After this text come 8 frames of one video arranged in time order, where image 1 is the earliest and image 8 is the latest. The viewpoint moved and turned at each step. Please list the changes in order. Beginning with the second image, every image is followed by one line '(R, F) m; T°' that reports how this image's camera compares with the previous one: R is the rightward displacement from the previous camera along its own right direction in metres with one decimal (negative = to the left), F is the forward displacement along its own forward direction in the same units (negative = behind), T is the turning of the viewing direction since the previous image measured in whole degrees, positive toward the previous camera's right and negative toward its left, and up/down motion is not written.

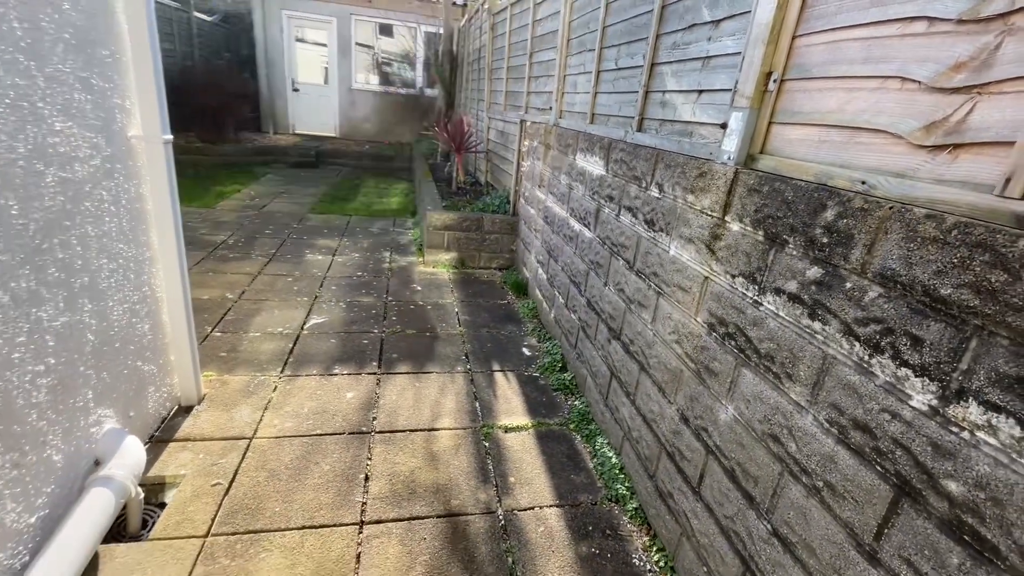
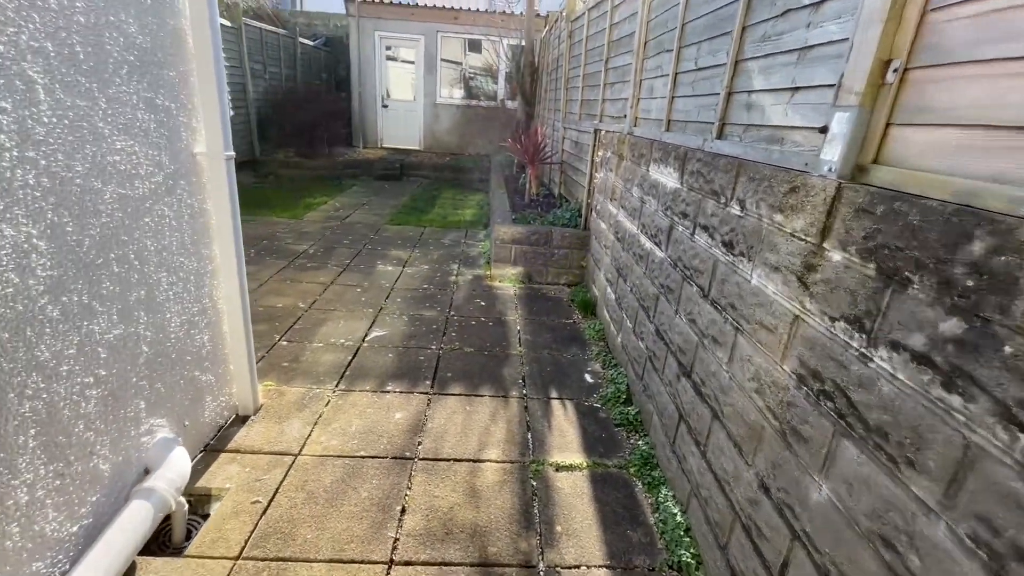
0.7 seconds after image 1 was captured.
(+0.1, +0.2) m; -10°
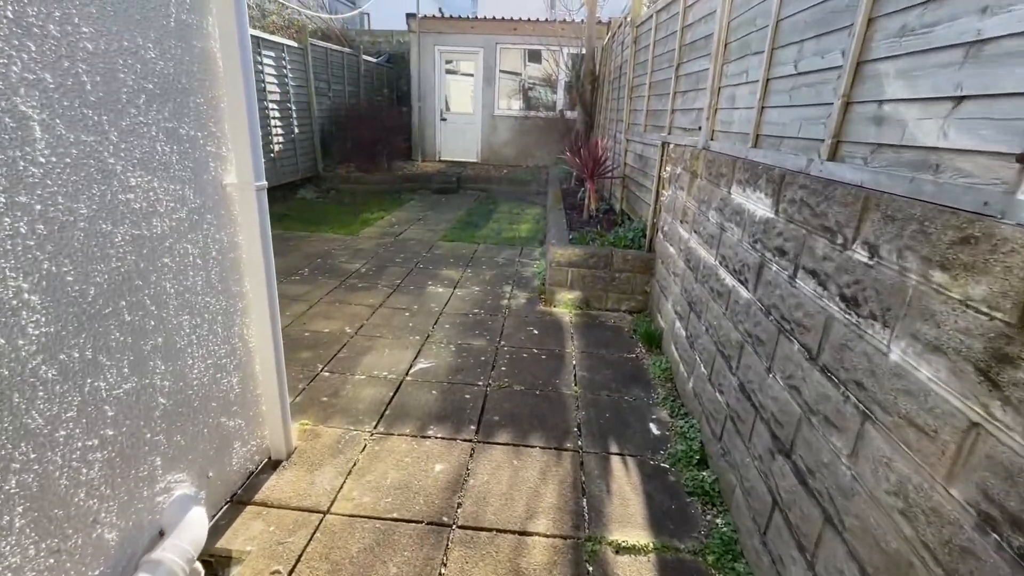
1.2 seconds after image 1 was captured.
(0.0, +0.3) m; -7°
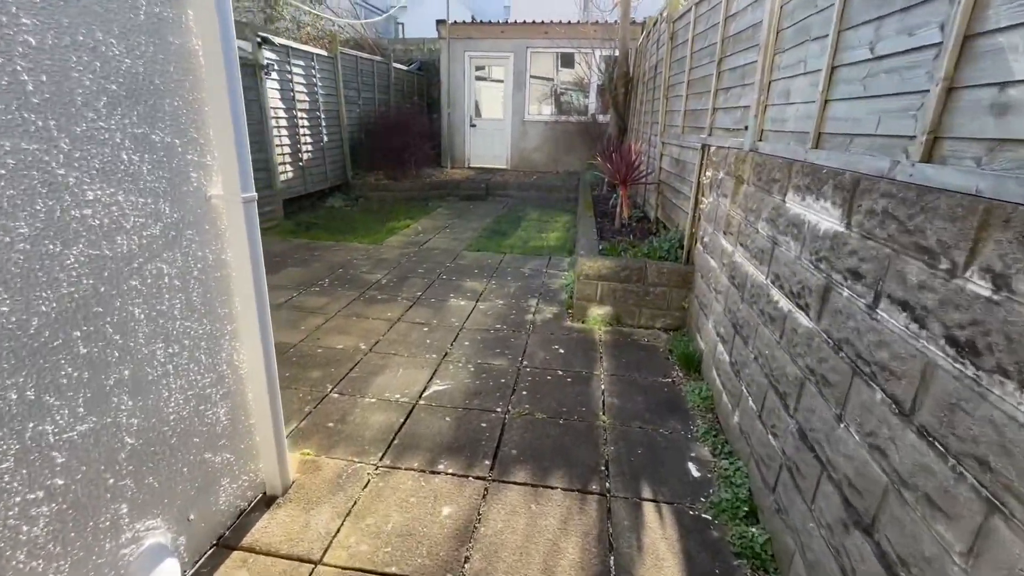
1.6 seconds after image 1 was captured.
(0.0, +0.2) m; -4°
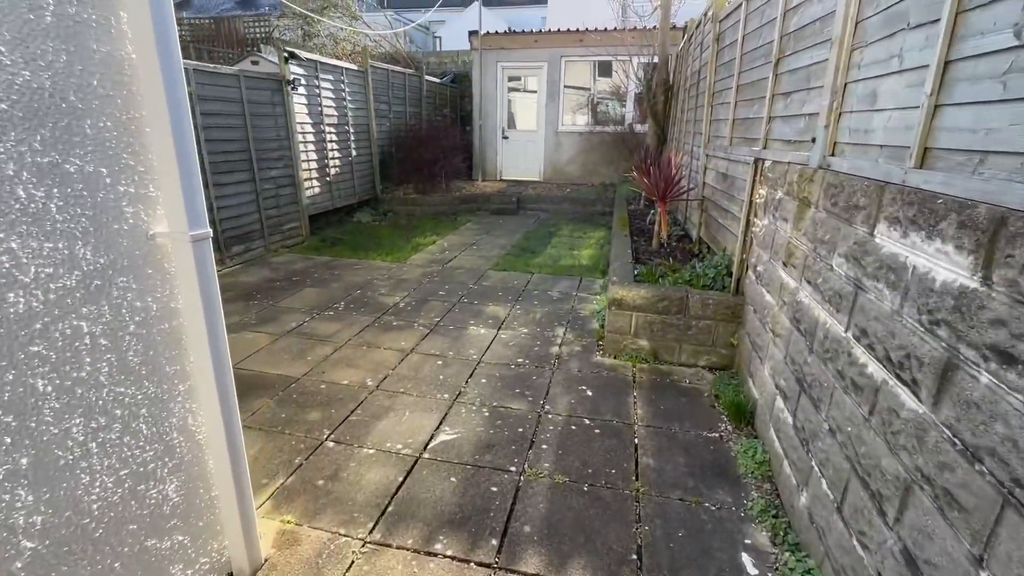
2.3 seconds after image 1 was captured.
(+0.1, +0.3) m; -4°
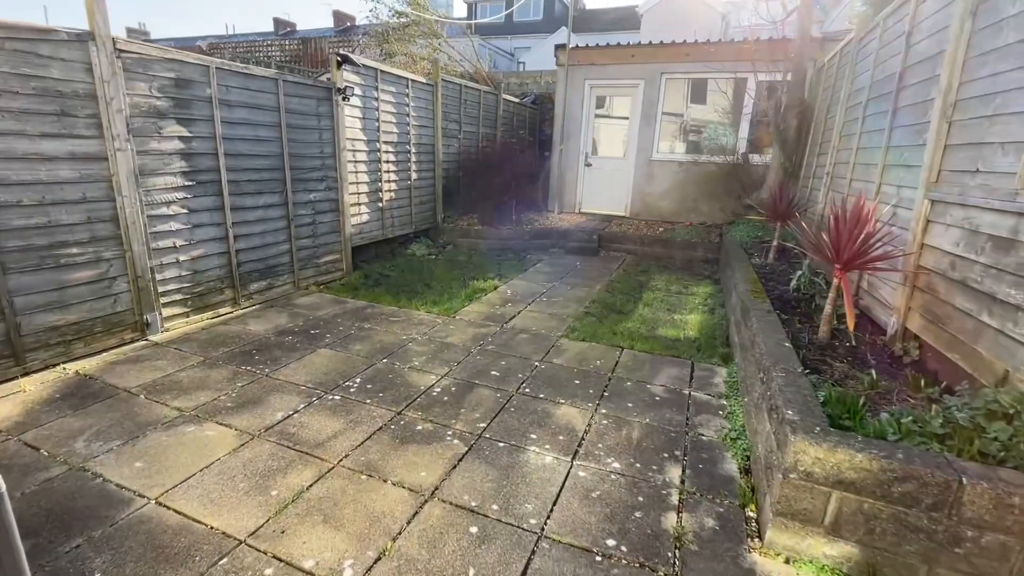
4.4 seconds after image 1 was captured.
(-0.1, +1.2) m; -8°
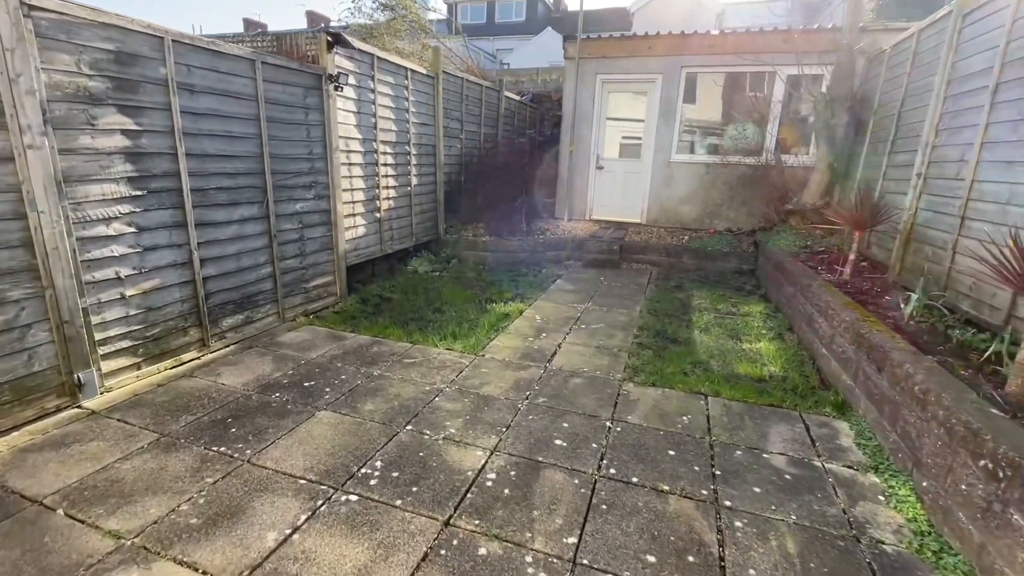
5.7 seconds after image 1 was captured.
(-0.4, +0.7) m; +3°
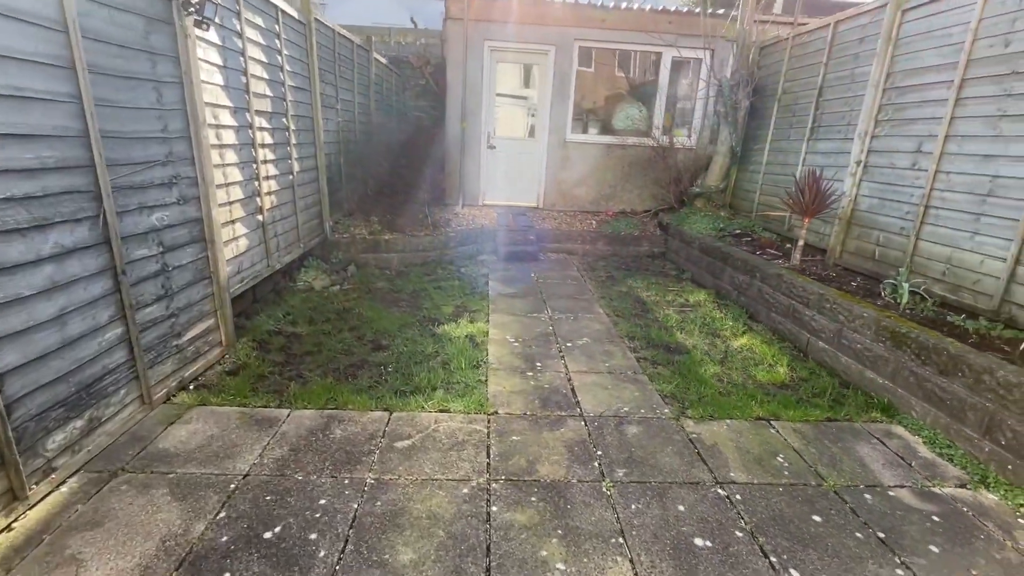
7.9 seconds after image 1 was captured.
(-0.9, +0.9) m; +21°
